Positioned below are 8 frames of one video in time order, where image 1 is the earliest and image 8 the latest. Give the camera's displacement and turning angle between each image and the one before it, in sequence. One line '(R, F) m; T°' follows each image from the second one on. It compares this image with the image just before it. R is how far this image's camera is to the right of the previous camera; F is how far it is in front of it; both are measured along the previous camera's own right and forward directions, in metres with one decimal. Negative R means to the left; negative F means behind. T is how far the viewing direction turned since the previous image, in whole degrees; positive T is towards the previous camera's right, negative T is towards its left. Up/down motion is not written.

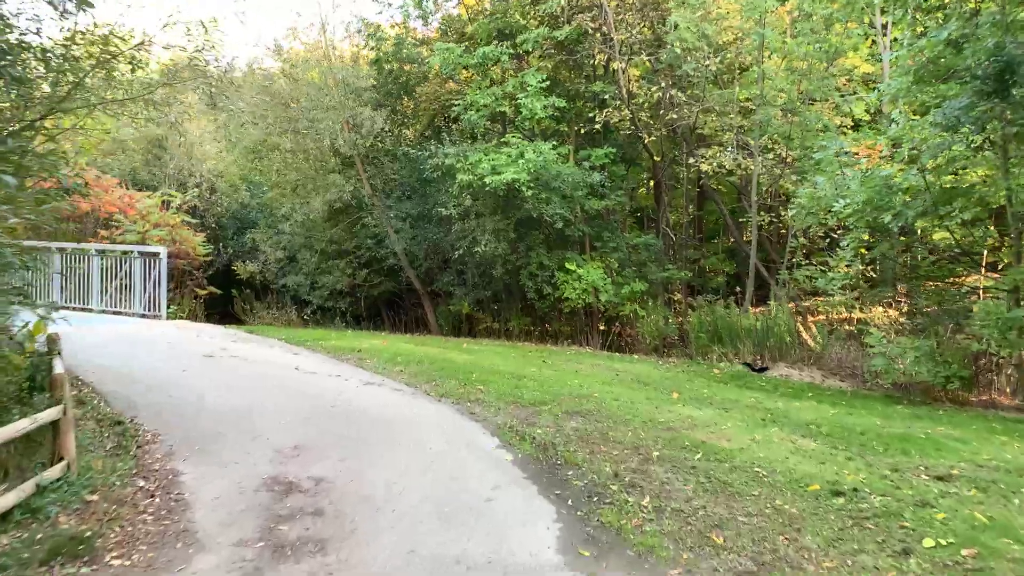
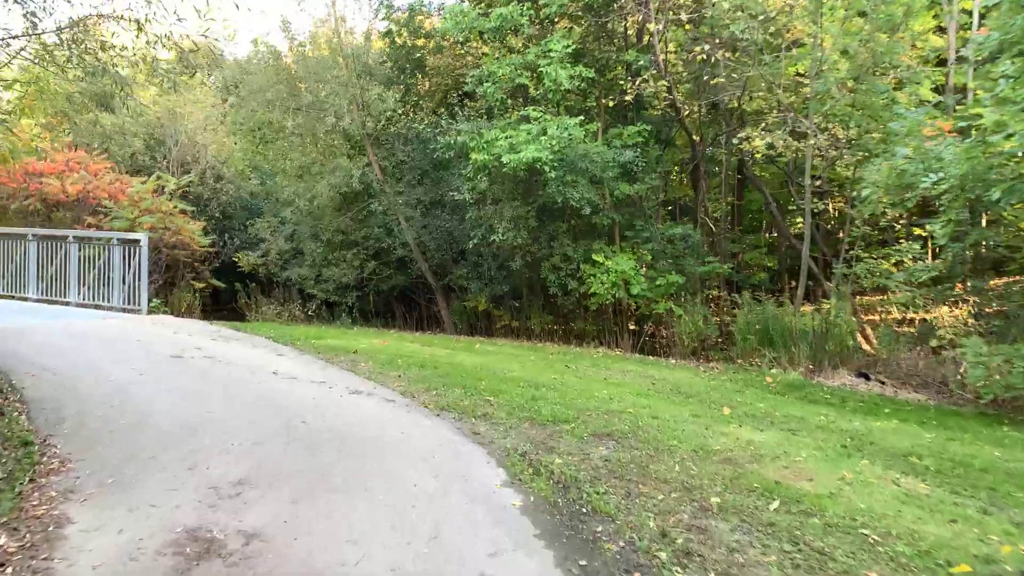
(+0.1, +1.6) m; -2°
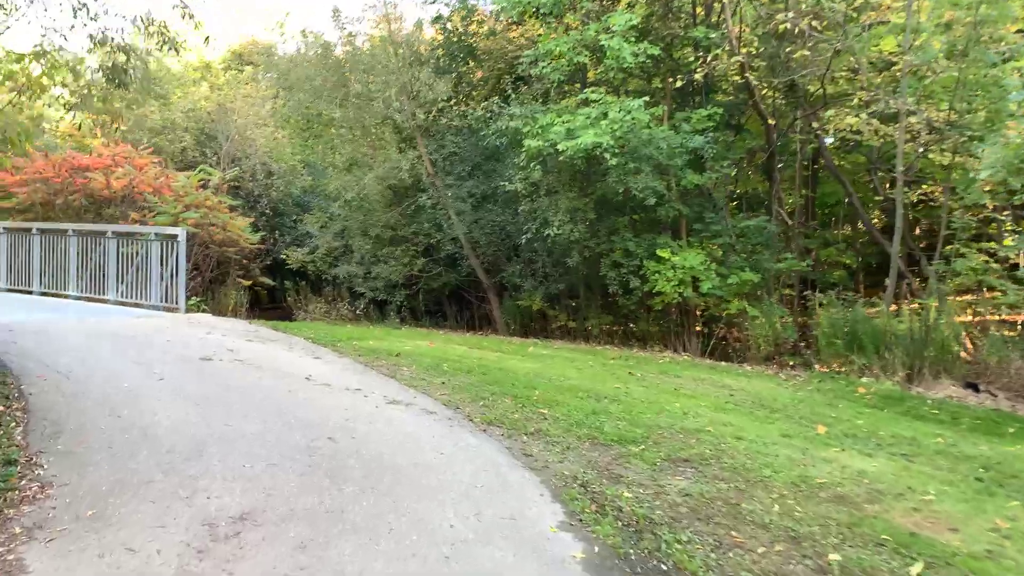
(0.0, +1.0) m; -4°
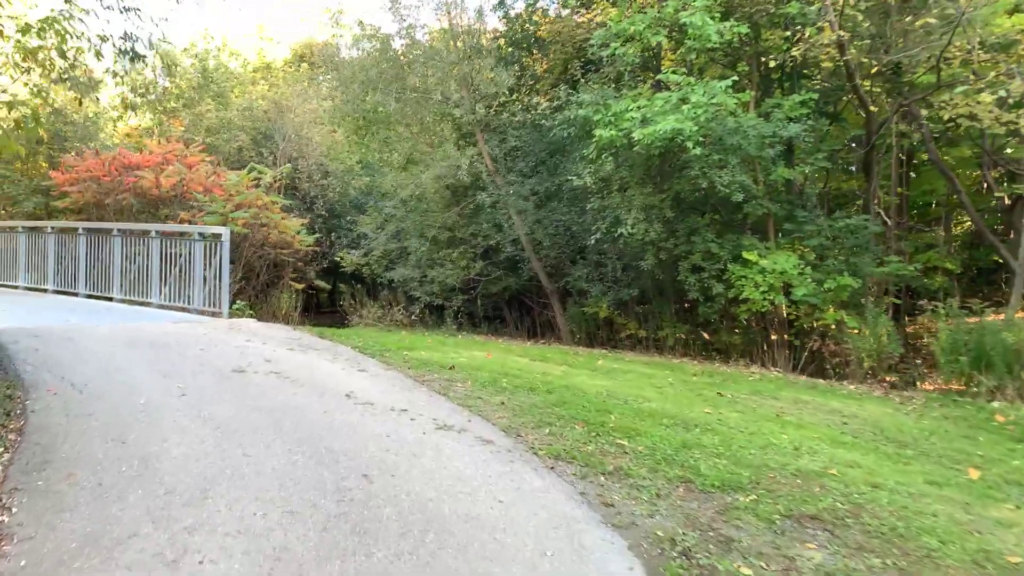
(-0.1, +1.1) m; -4°
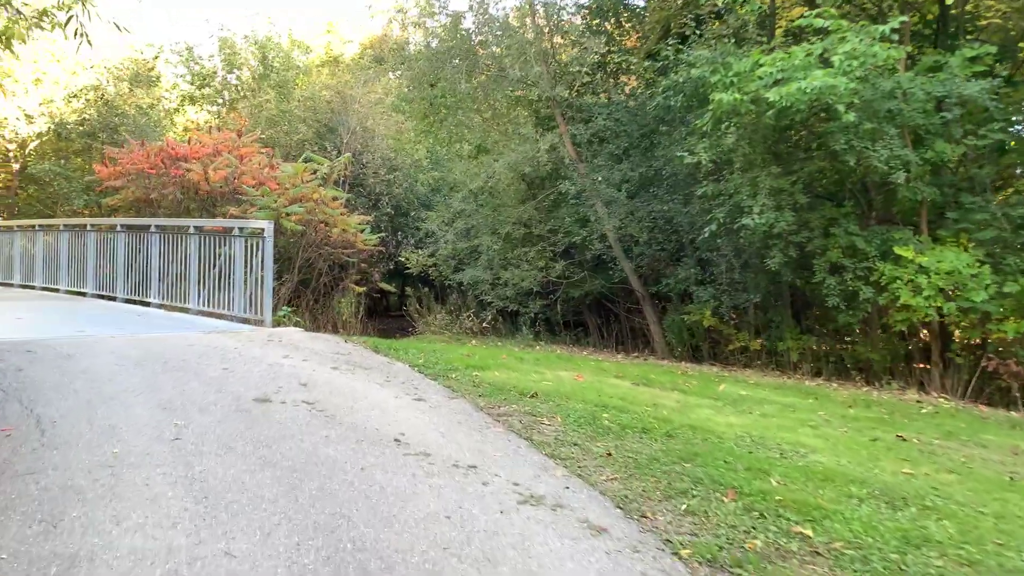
(-0.2, +1.9) m; -5°
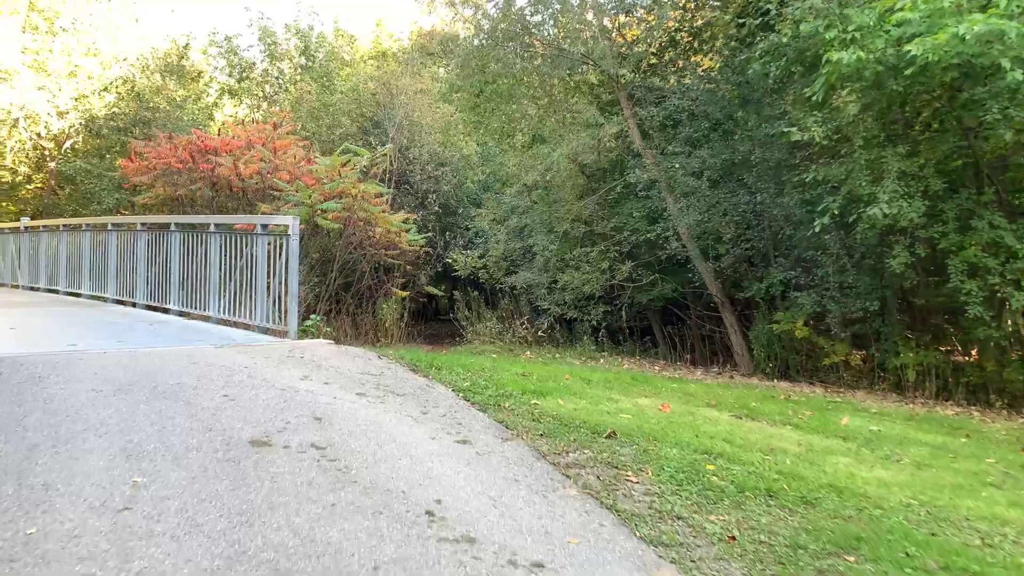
(-0.1, +1.5) m; -4°
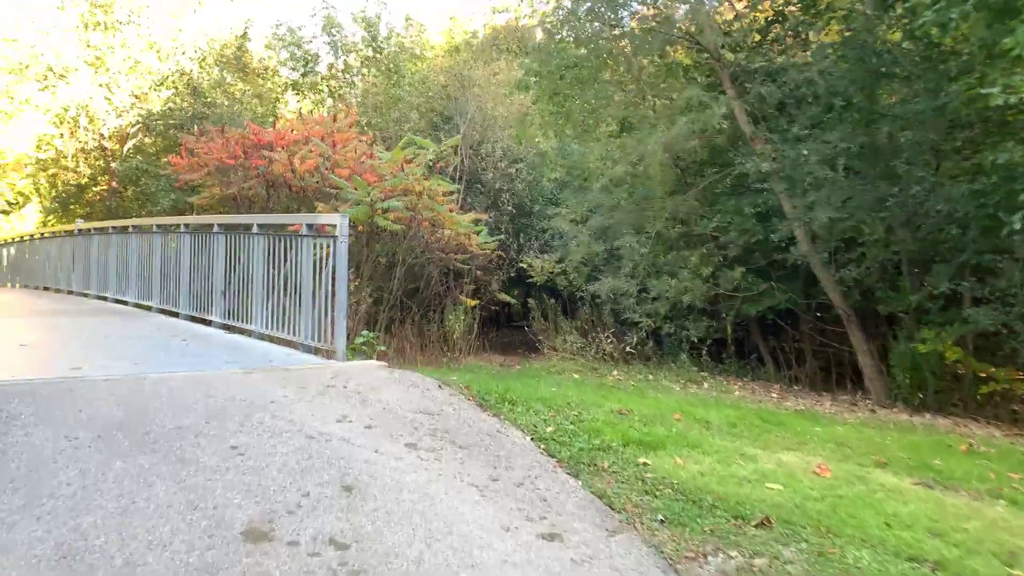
(-0.2, +1.5) m; -5°
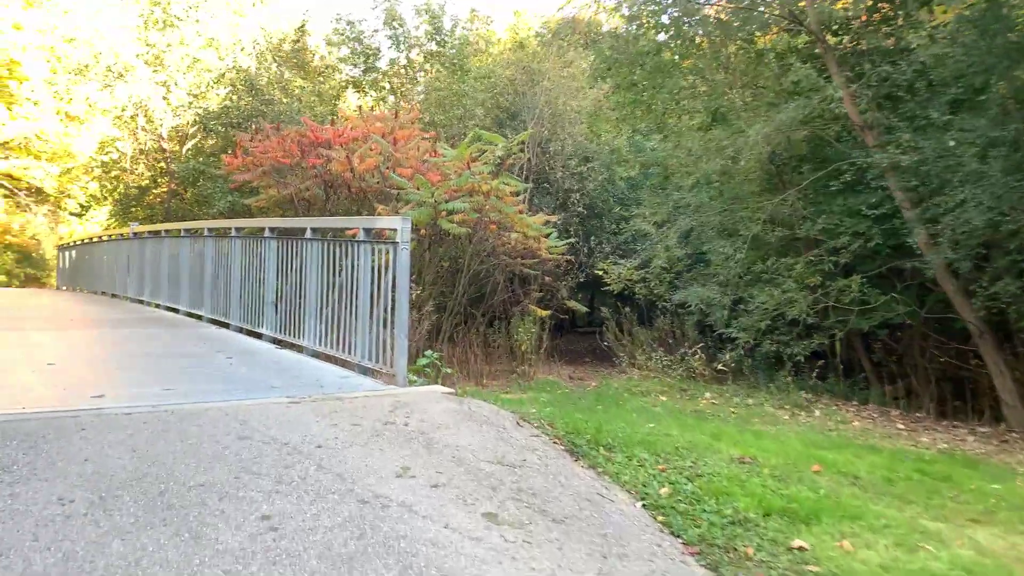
(-0.2, +1.0) m; -4°
